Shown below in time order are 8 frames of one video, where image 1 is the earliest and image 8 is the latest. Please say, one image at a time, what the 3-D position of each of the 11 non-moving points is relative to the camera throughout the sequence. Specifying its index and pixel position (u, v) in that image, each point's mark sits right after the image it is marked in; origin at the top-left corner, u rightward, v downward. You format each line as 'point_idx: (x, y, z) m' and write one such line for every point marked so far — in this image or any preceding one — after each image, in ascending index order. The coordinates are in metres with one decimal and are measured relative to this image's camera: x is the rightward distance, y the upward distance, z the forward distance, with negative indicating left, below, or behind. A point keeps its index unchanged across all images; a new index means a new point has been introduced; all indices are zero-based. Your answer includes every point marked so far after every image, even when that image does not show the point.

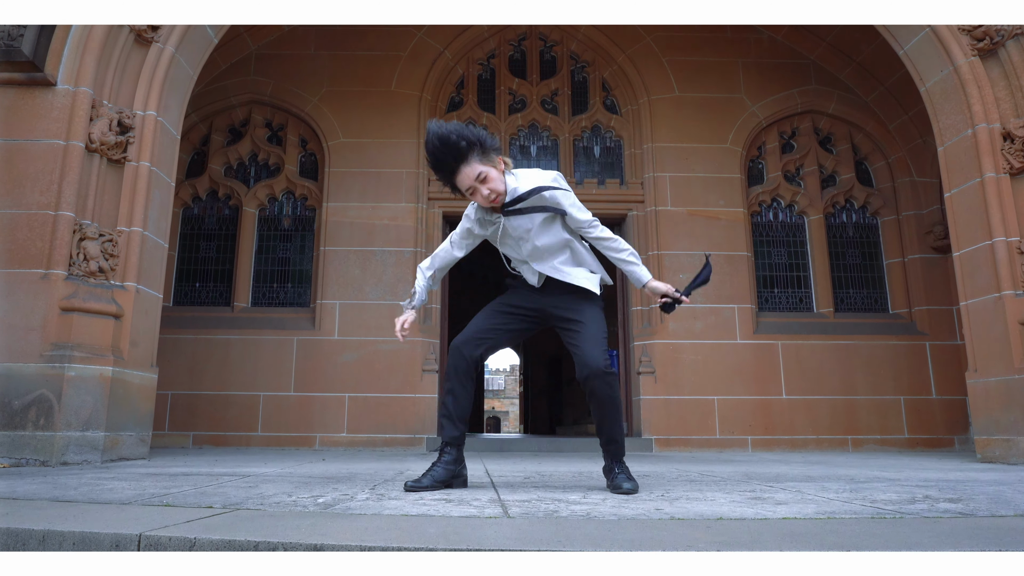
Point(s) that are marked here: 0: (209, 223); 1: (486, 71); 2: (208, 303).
0: (-2.8, +0.6, +7.0) m
1: (-0.3, +2.1, +7.5) m
2: (-2.7, -0.1, +6.9) m
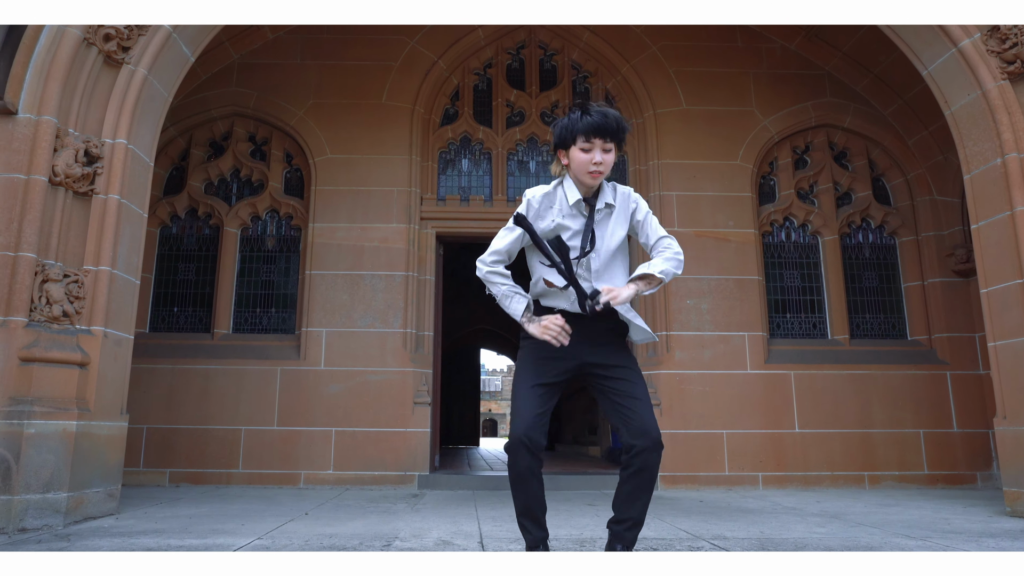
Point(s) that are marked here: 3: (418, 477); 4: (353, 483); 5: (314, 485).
0: (-2.8, +0.4, +6.6) m
1: (-0.3, +1.9, +7.1) m
2: (-2.7, -0.3, +6.5) m
3: (-0.7, -1.5, +6.1) m
4: (-1.3, -1.5, +6.1) m
5: (-1.6, -1.6, +6.1) m
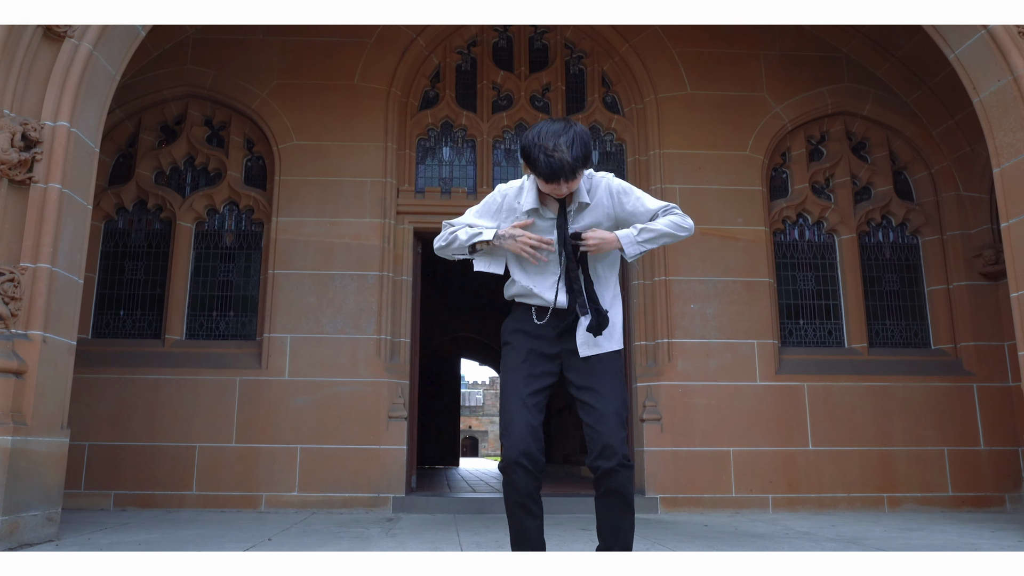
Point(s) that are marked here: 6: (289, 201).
0: (-2.9, +0.4, +5.9) m
1: (-0.4, +1.9, +6.4) m
2: (-2.8, -0.4, +5.8) m
3: (-0.9, -1.5, +5.5) m
4: (-1.4, -1.5, +5.5) m
5: (-1.7, -1.6, +5.5) m
6: (-1.7, +0.7, +5.9) m
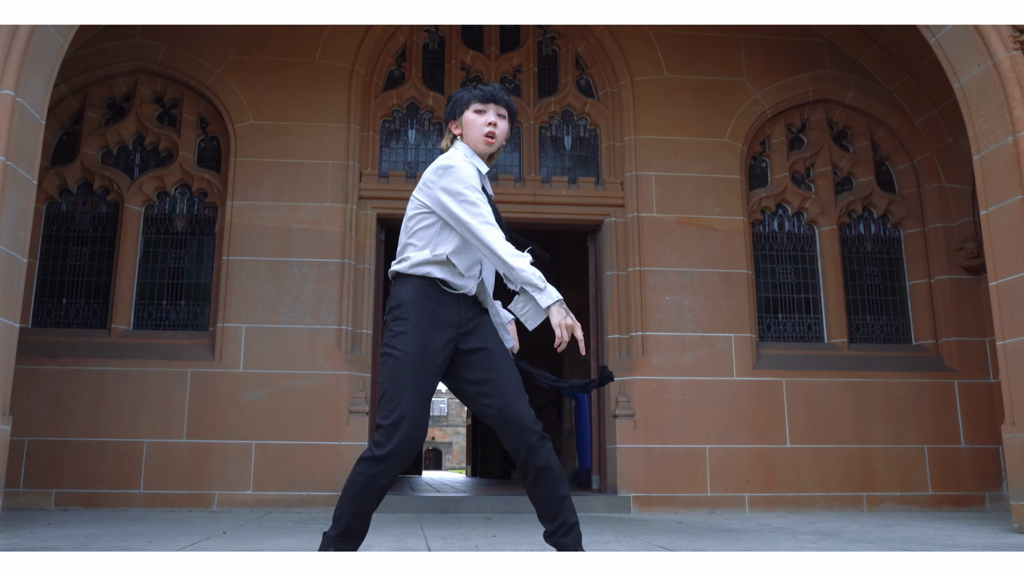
0: (-3.1, +0.5, +5.6) m
1: (-0.6, +1.9, +6.1) m
2: (-3.1, -0.3, +5.5) m
3: (-1.1, -1.4, +5.2) m
4: (-1.6, -1.5, +5.2) m
5: (-1.9, -1.5, +5.2) m
6: (-1.9, +0.8, +5.5) m
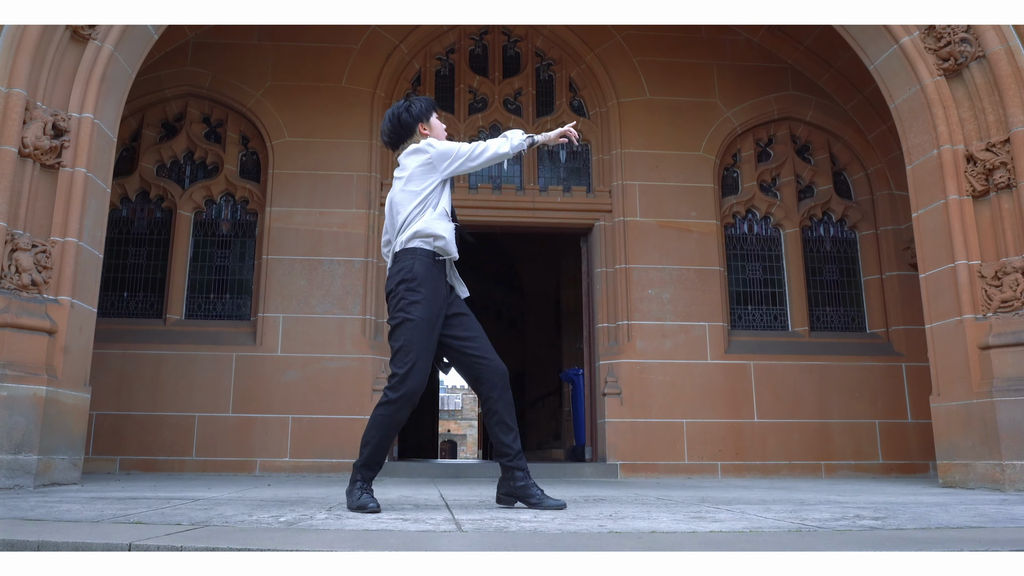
0: (-3.1, +0.5, +6.4) m
1: (-0.6, +2.0, +7.0) m
2: (-3.0, -0.2, +6.3) m
3: (-1.1, -1.4, +6.0) m
4: (-1.6, -1.4, +6.0) m
5: (-1.9, -1.4, +6.0) m
6: (-1.9, +0.8, +6.4) m
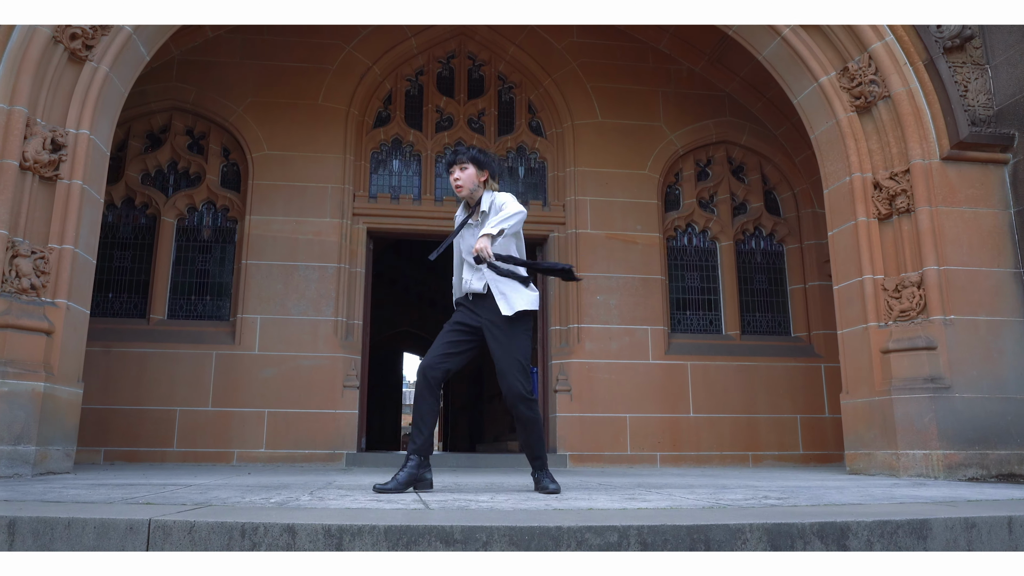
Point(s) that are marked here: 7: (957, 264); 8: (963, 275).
0: (-3.4, +0.5, +6.8) m
1: (-1.0, +1.9, +7.5) m
2: (-3.4, -0.2, +6.7) m
3: (-1.4, -1.4, +6.5) m
4: (-1.9, -1.4, +6.5) m
5: (-2.2, -1.5, +6.5) m
6: (-2.2, +0.8, +6.9) m
7: (+3.3, +0.1, +5.7) m
8: (+3.3, +0.1, +5.7) m
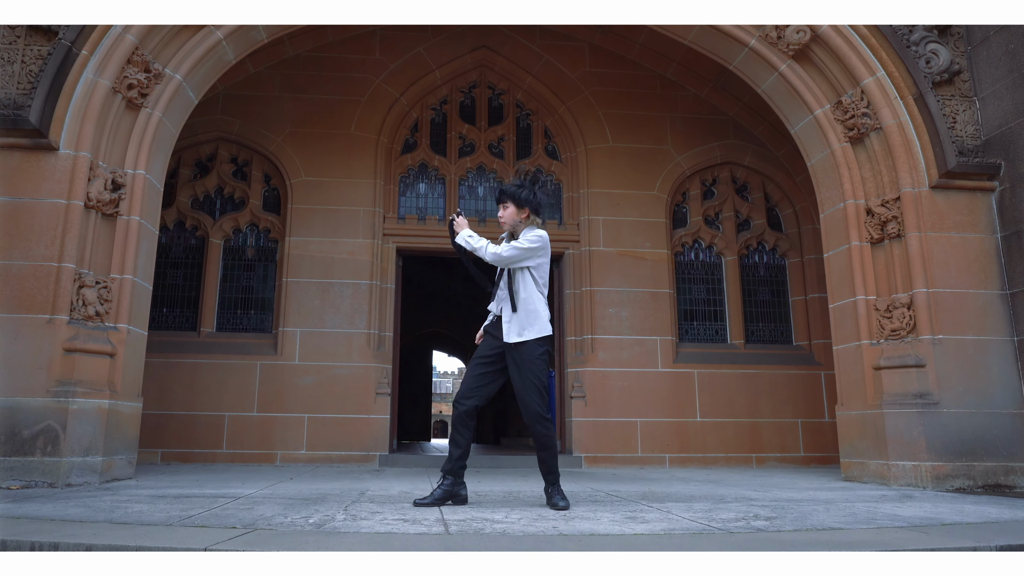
0: (-3.3, +0.4, +7.5) m
1: (-0.8, +1.8, +8.1) m
2: (-3.2, -0.4, +7.4) m
3: (-1.2, -1.6, +7.1) m
4: (-1.7, -1.6, +7.1) m
5: (-2.0, -1.6, +7.1) m
6: (-2.1, +0.6, +7.5) m
7: (+3.4, 0.0, +6.2) m
8: (+3.5, -0.1, +6.1) m
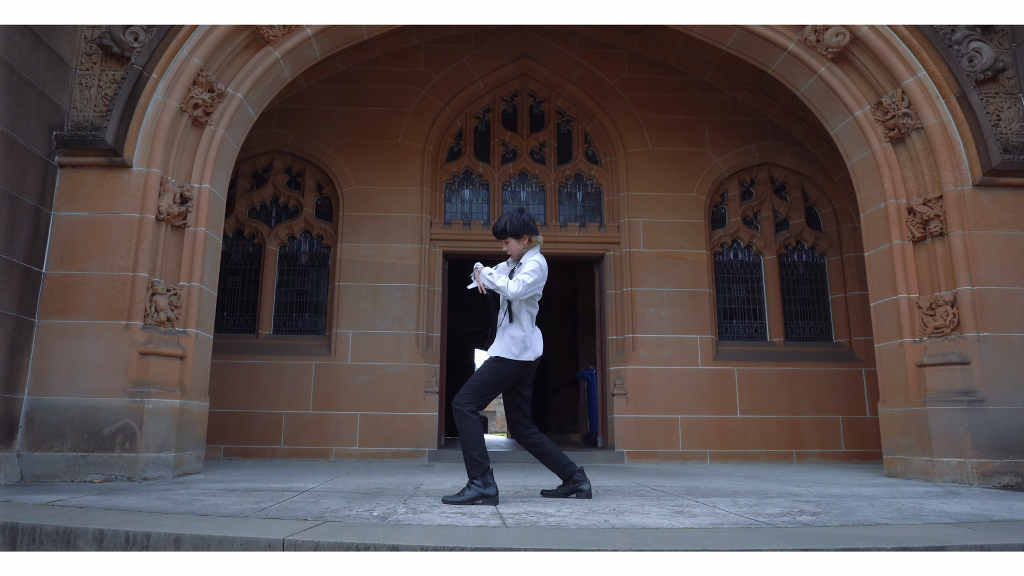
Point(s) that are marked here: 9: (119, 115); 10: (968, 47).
0: (-2.8, +0.3, +7.9) m
1: (-0.3, +1.8, +8.4) m
2: (-2.8, -0.4, +7.8) m
3: (-0.8, -1.6, +7.5) m
4: (-1.3, -1.6, +7.5) m
5: (-1.6, -1.6, +7.5) m
6: (-1.6, +0.6, +7.8) m
7: (+3.8, 0.0, +6.2) m
8: (+3.9, 0.0, +6.2) m
9: (-2.9, +1.3, +5.6) m
10: (+3.9, +2.1, +6.6) m
